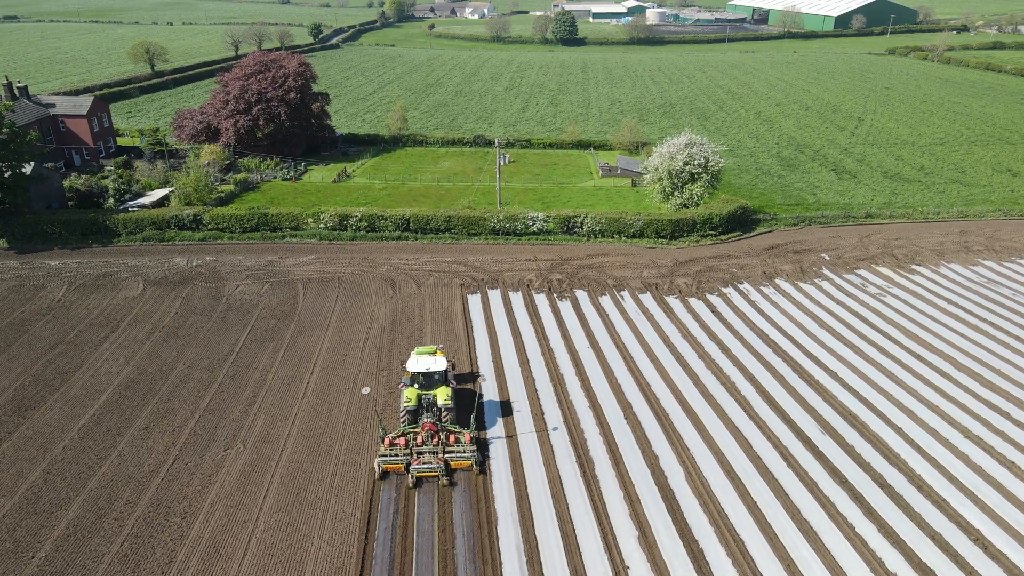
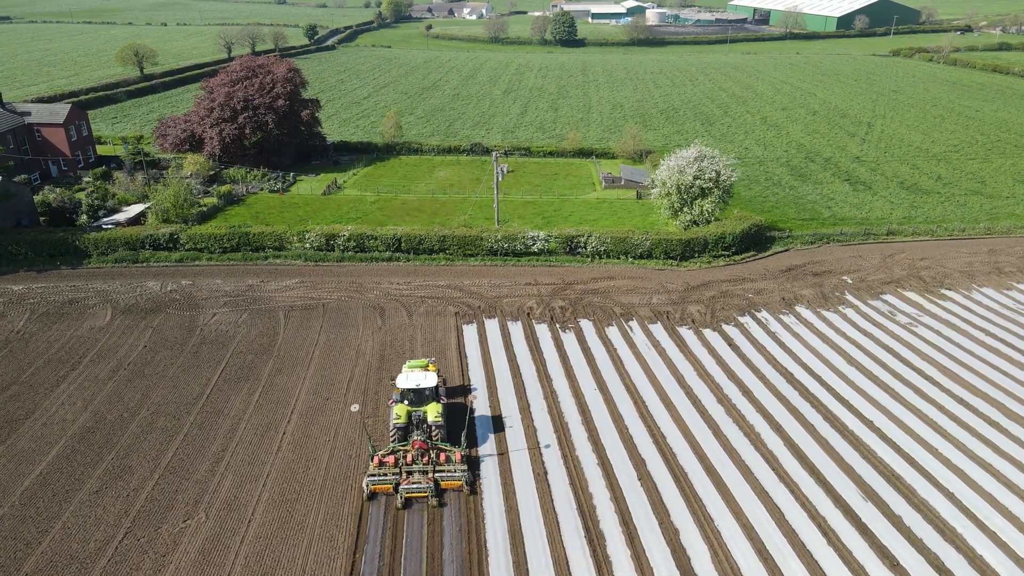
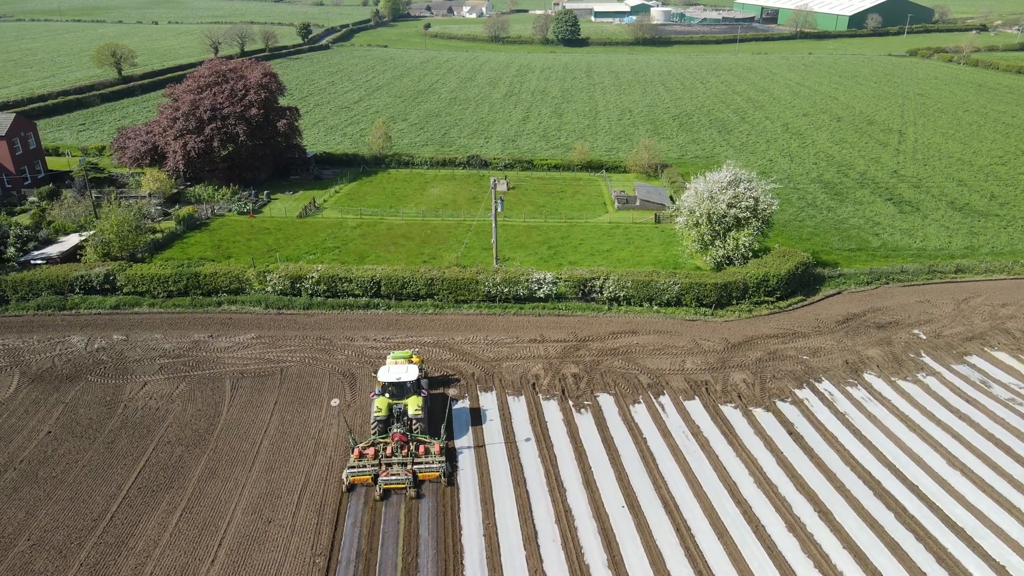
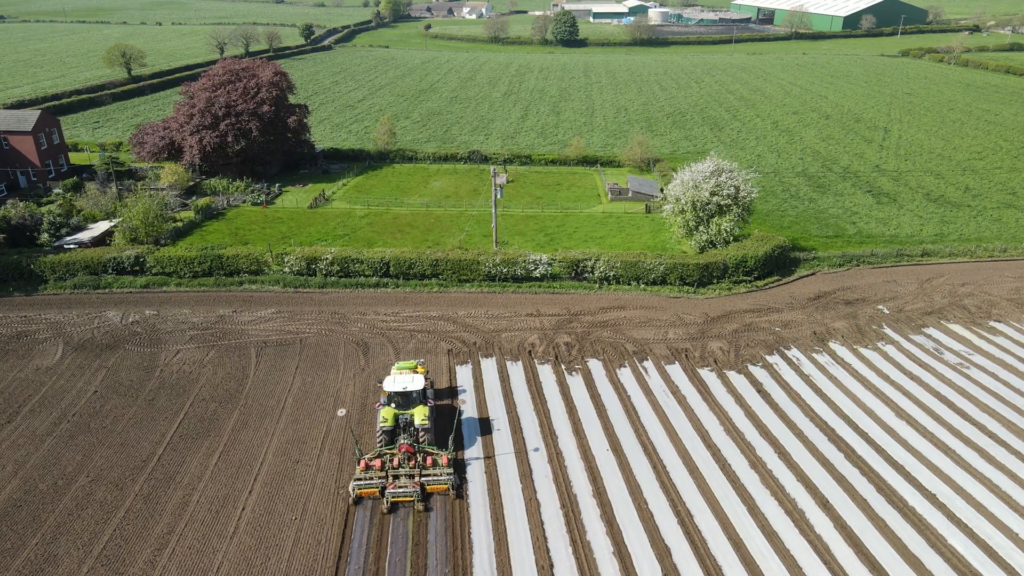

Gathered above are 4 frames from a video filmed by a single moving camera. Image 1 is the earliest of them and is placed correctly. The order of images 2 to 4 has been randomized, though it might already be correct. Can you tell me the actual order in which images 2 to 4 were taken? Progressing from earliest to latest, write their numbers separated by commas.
2, 4, 3
